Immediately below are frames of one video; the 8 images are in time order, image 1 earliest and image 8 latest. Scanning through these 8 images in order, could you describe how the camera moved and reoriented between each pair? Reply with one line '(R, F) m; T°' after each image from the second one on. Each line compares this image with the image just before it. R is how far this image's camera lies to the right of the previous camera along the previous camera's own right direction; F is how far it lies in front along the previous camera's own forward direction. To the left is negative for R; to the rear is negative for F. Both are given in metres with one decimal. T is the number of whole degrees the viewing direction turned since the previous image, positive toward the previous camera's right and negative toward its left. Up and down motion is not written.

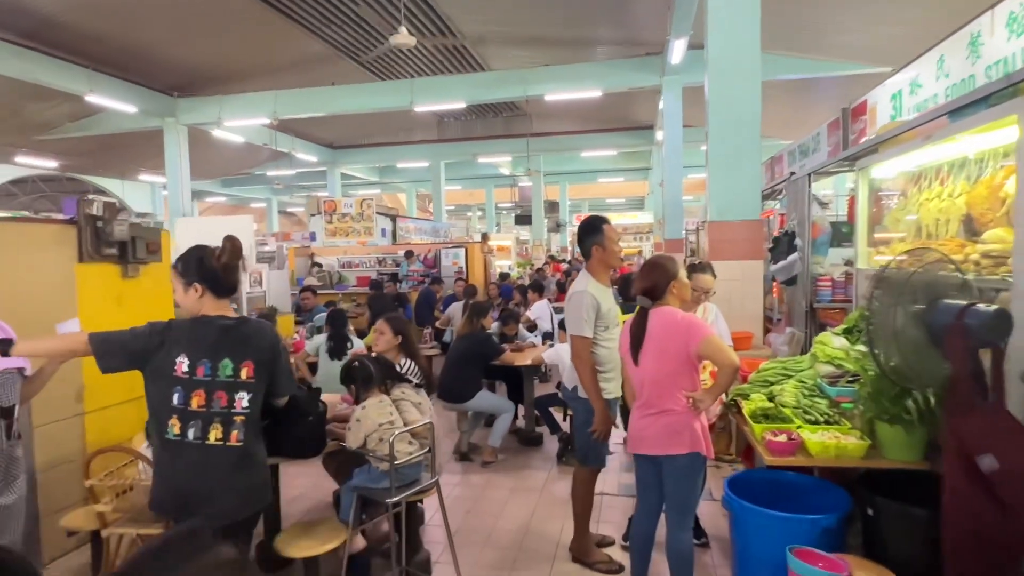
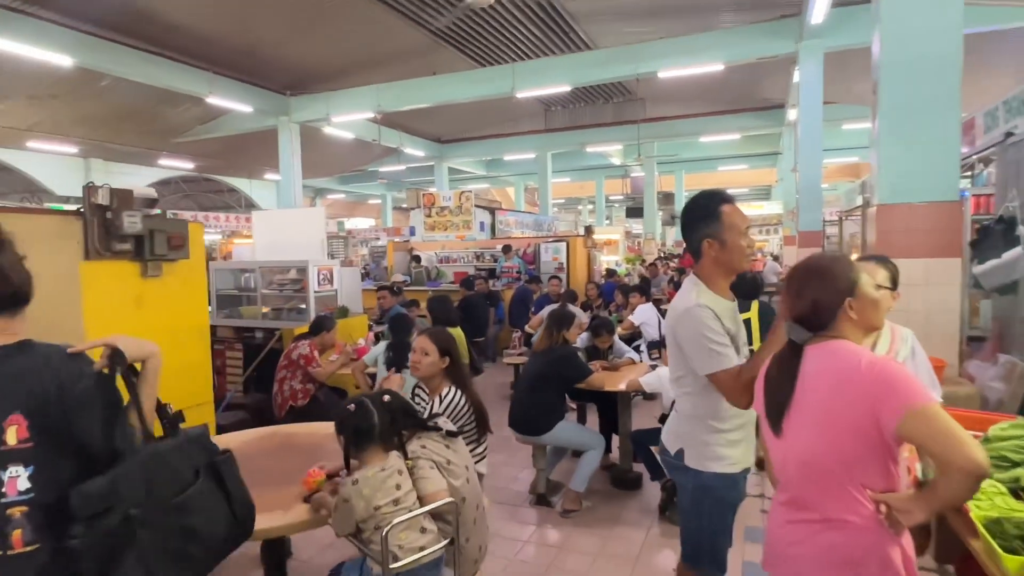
(+0.1, +1.0) m; -11°
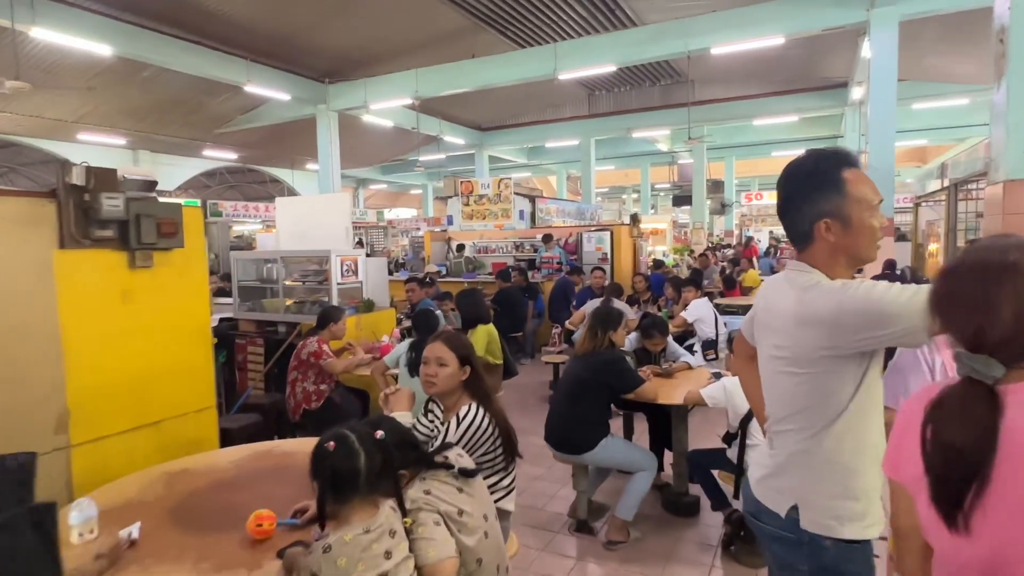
(0.0, +0.5) m; -4°
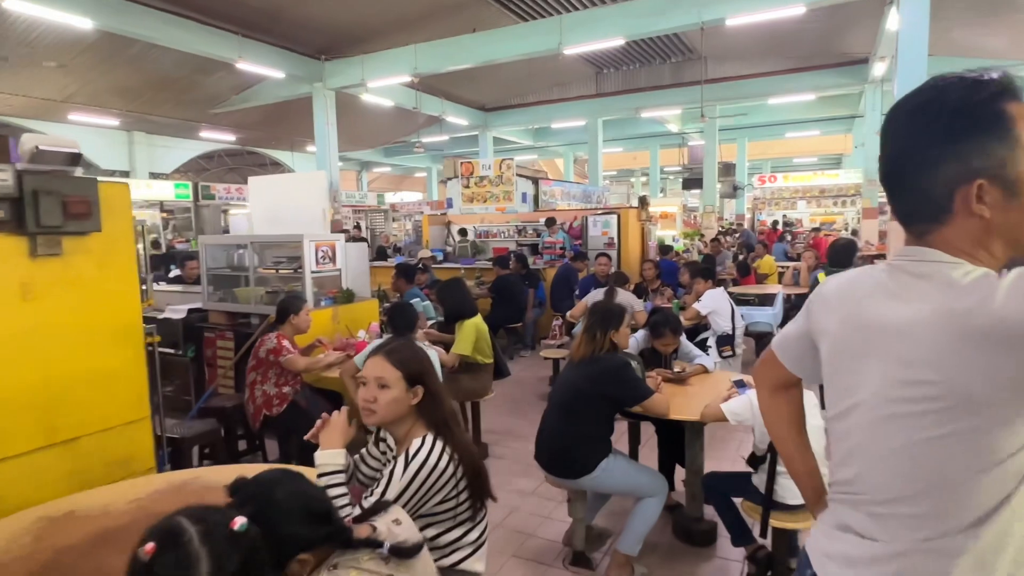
(+0.1, +0.5) m; -1°
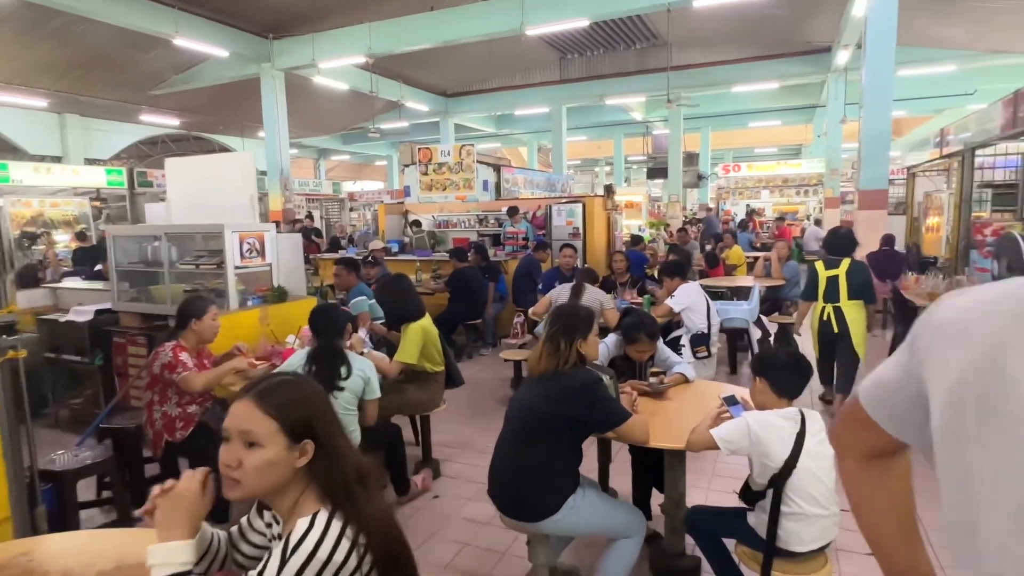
(+0.1, +0.5) m; +3°
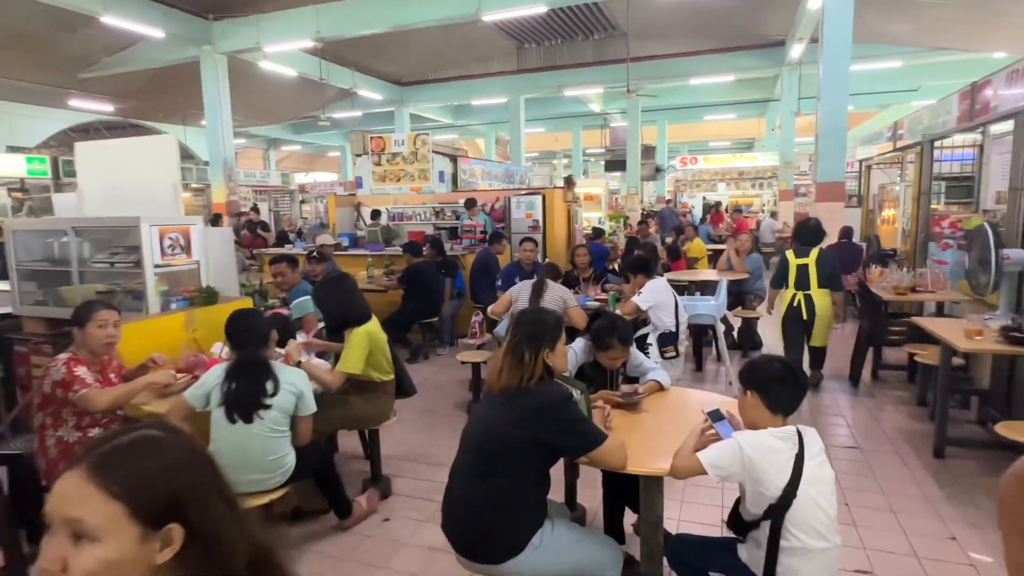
(0.0, +0.3) m; +4°
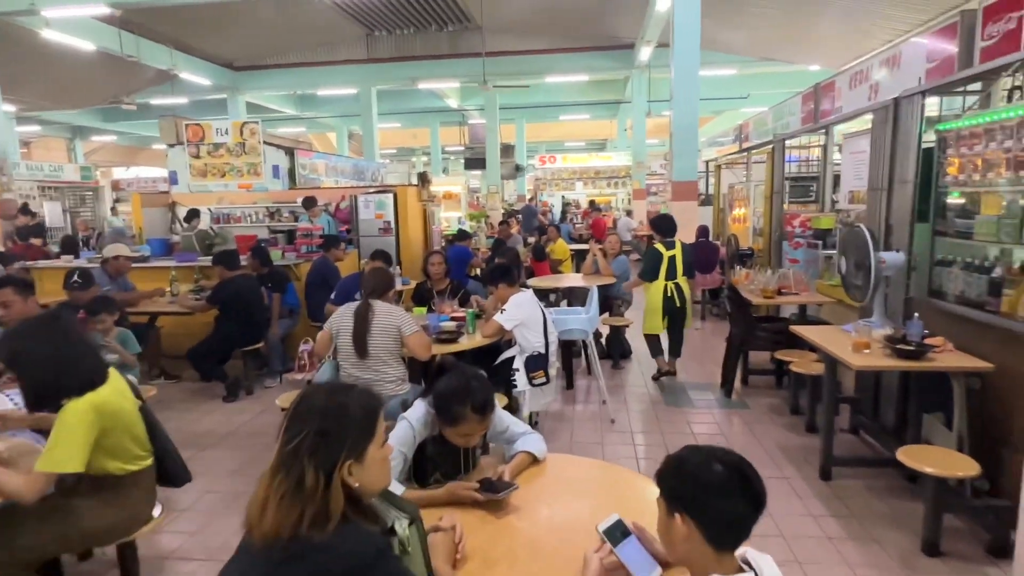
(+0.2, +0.8) m; +13°
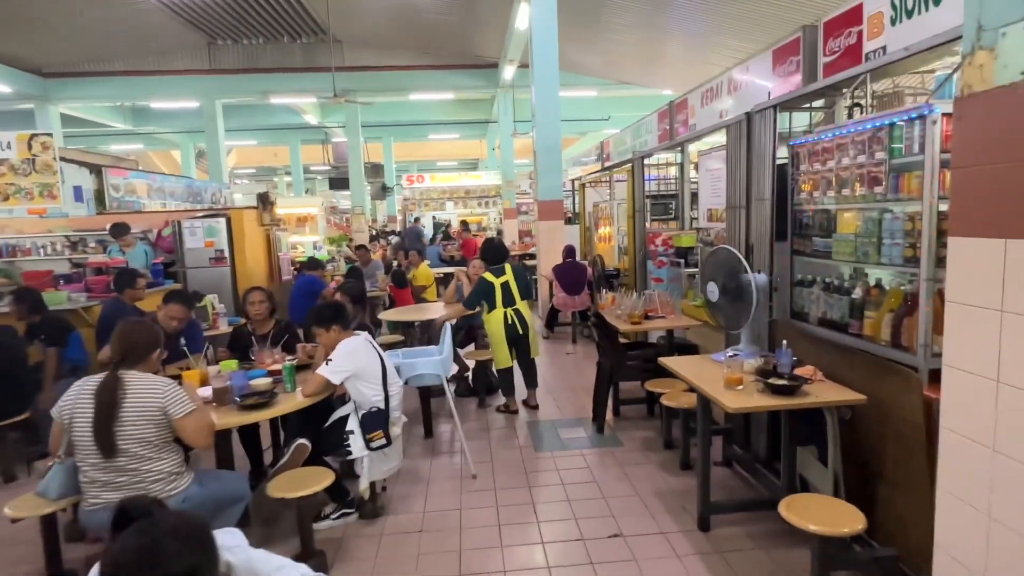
(+0.3, +0.6) m; +12°
